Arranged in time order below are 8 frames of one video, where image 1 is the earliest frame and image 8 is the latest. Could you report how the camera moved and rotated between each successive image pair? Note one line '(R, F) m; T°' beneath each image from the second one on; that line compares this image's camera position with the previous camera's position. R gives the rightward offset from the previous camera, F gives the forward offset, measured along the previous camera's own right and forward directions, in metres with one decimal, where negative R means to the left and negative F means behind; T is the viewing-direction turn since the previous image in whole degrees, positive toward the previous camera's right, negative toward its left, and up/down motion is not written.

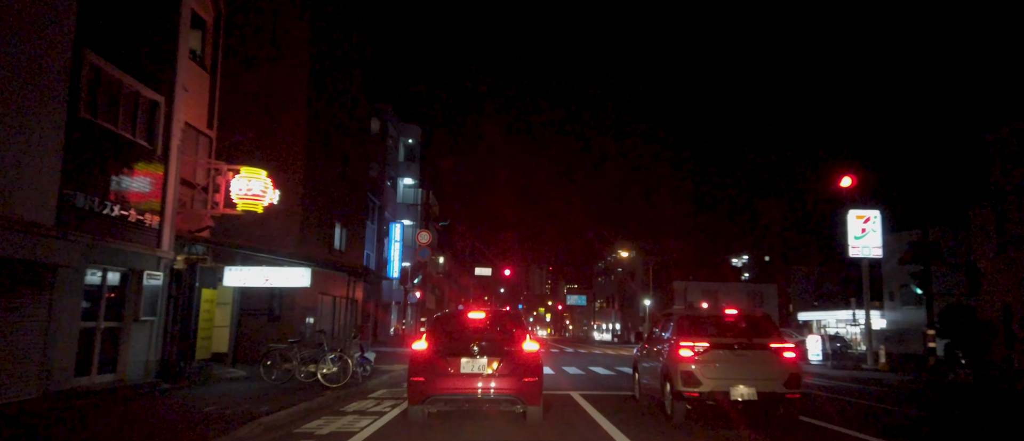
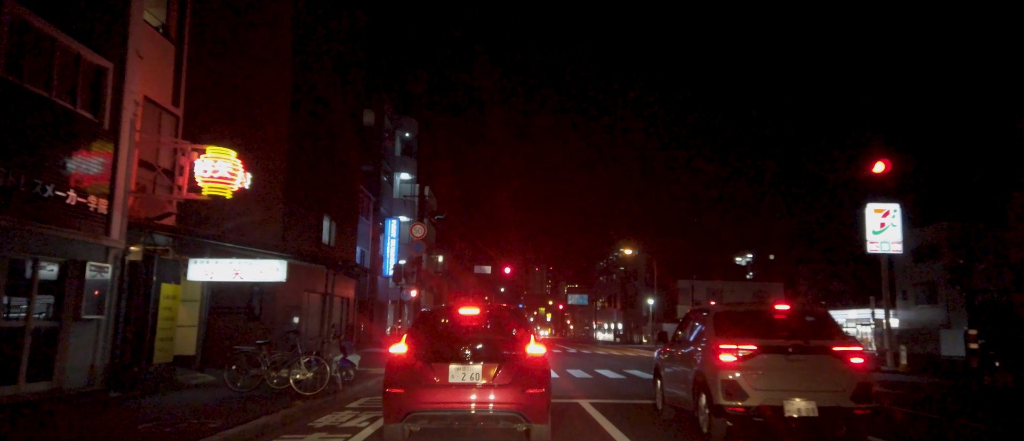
(0.0, +1.9) m; 0°
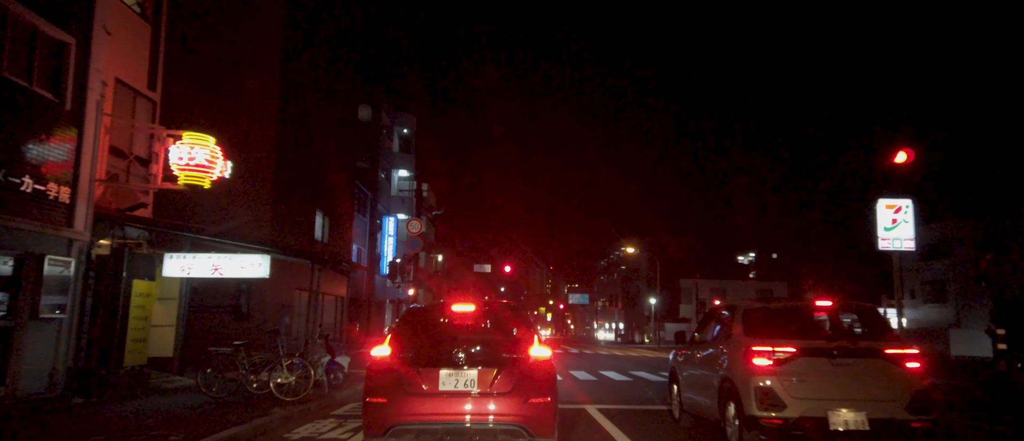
(0.0, +1.1) m; 0°
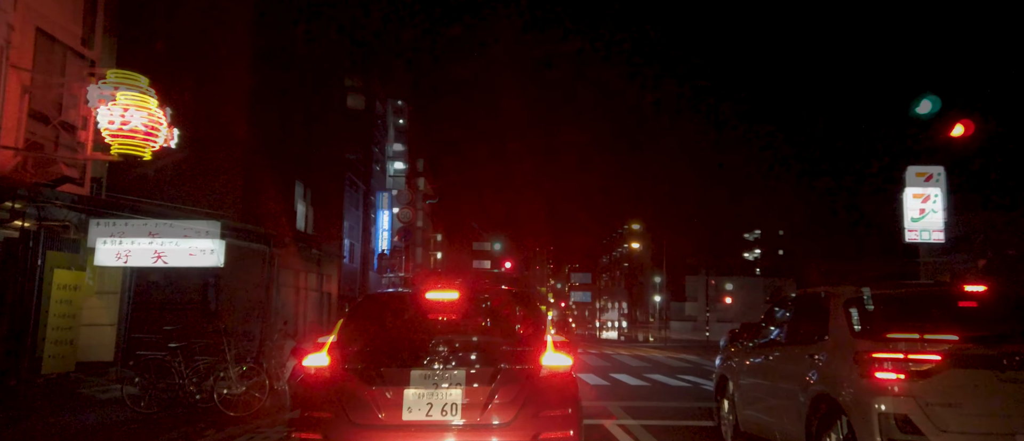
(0.0, +2.5) m; 0°
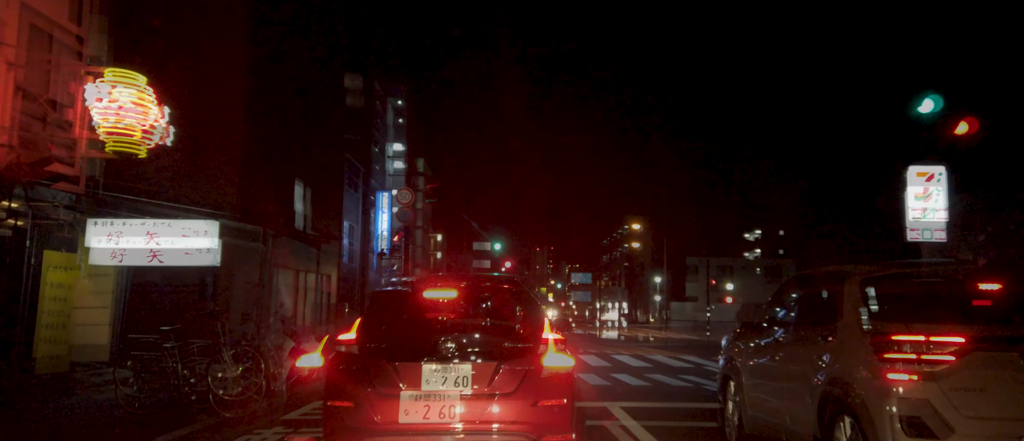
(0.0, +0.1) m; 0°
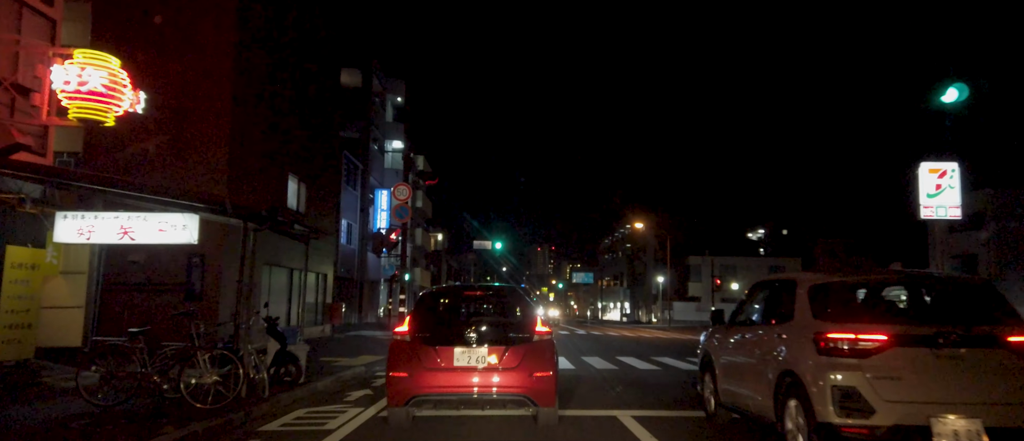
(0.0, +0.8) m; 0°
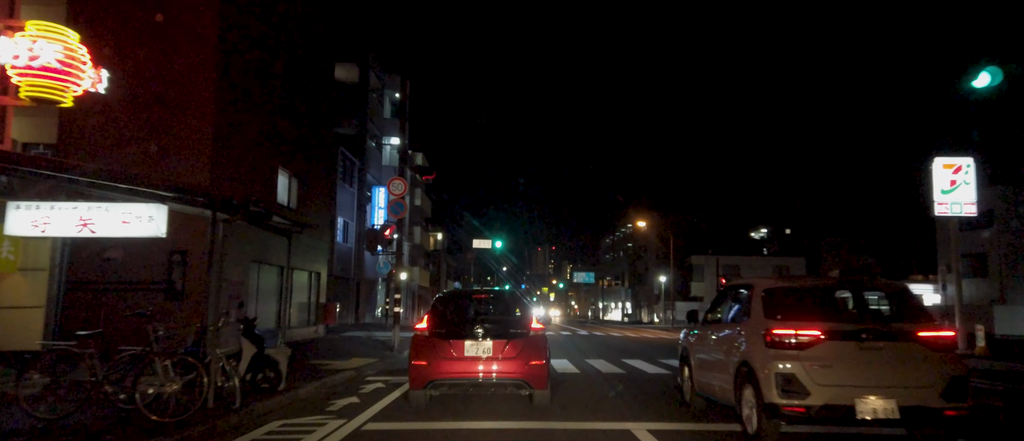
(0.0, +1.0) m; 0°
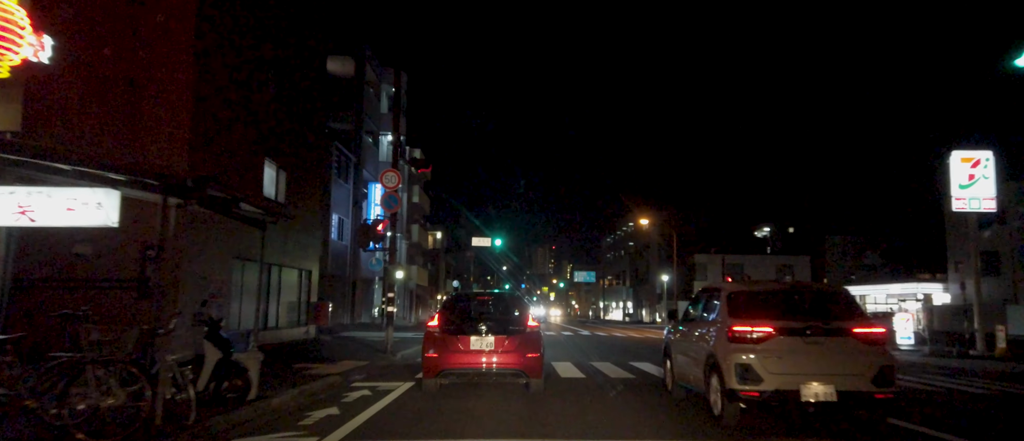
(0.0, +1.2) m; 0°
